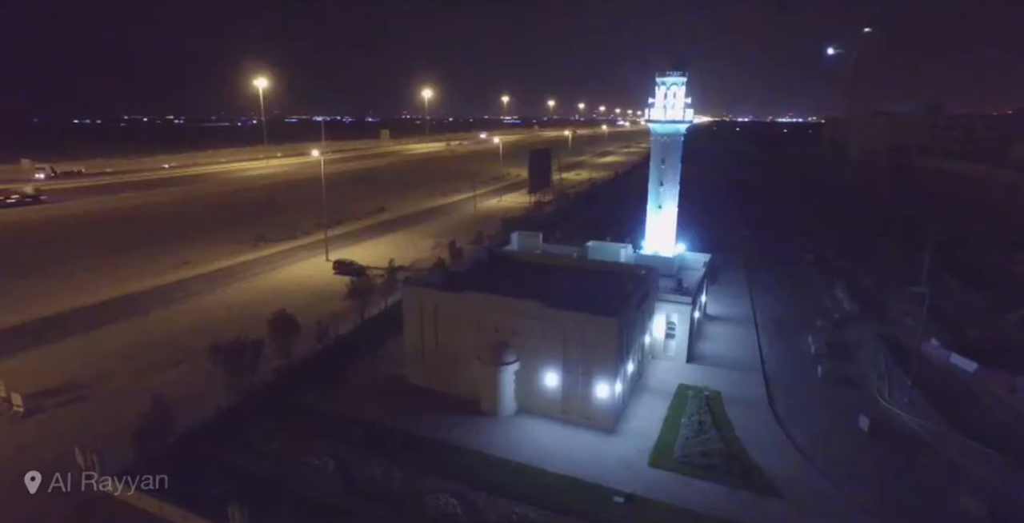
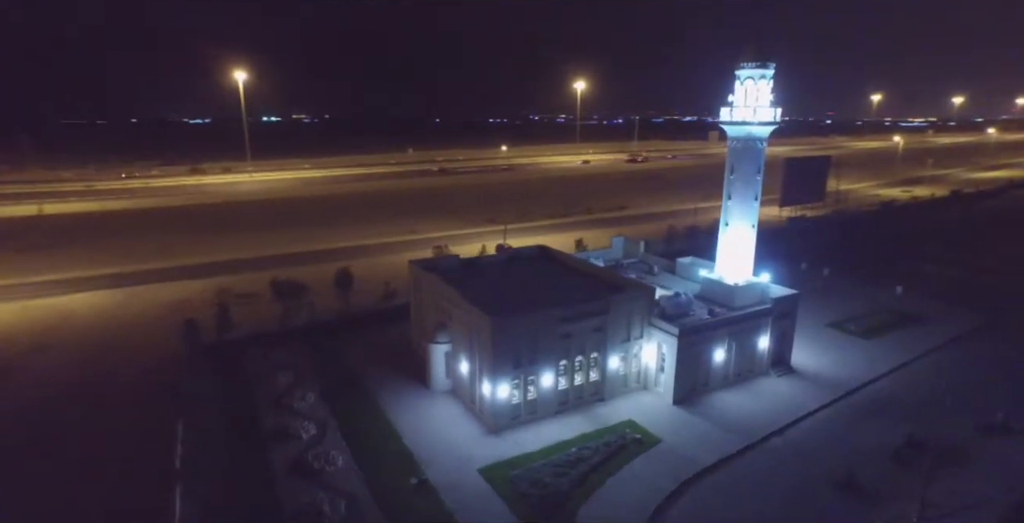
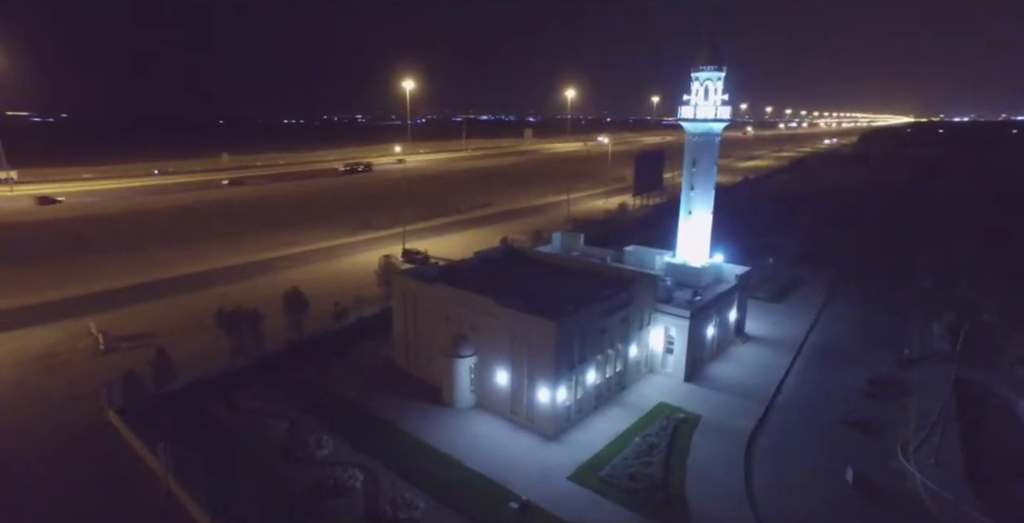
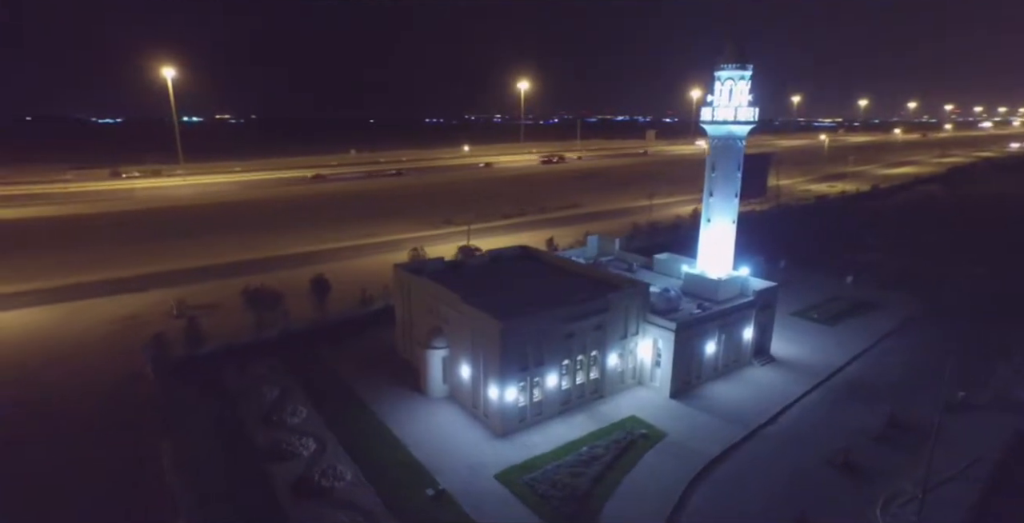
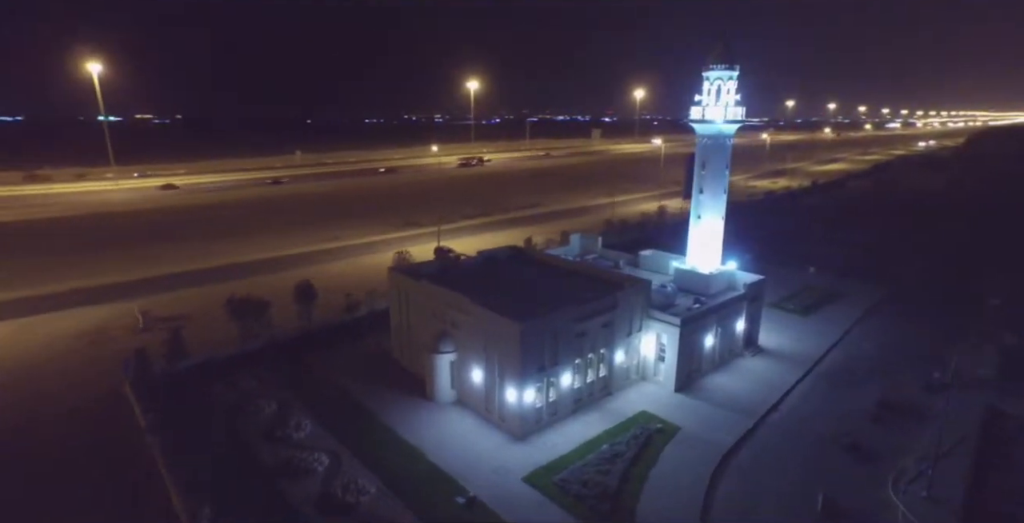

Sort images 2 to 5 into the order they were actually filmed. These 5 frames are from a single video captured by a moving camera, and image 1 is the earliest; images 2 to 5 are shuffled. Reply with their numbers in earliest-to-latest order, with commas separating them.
3, 5, 4, 2
